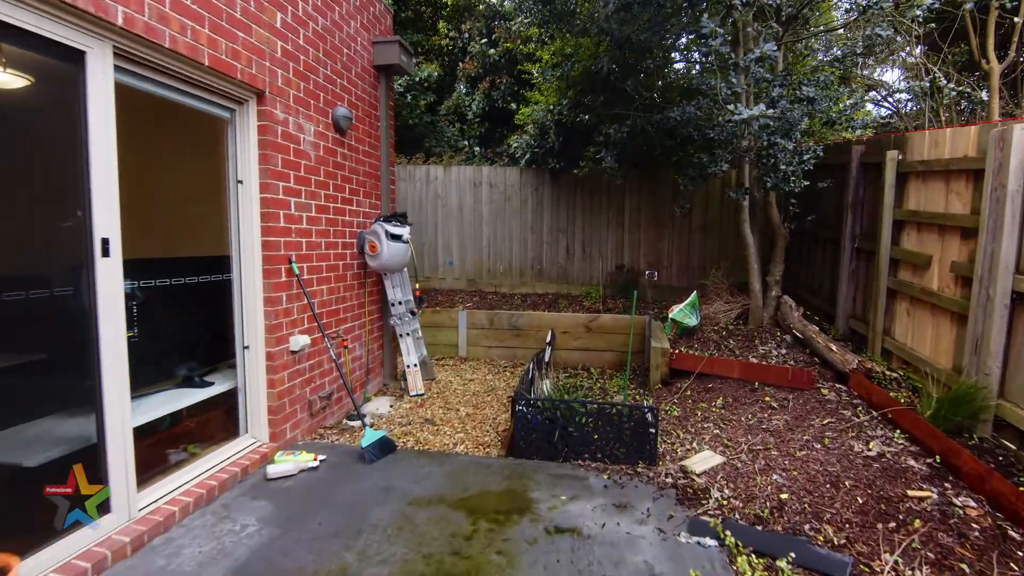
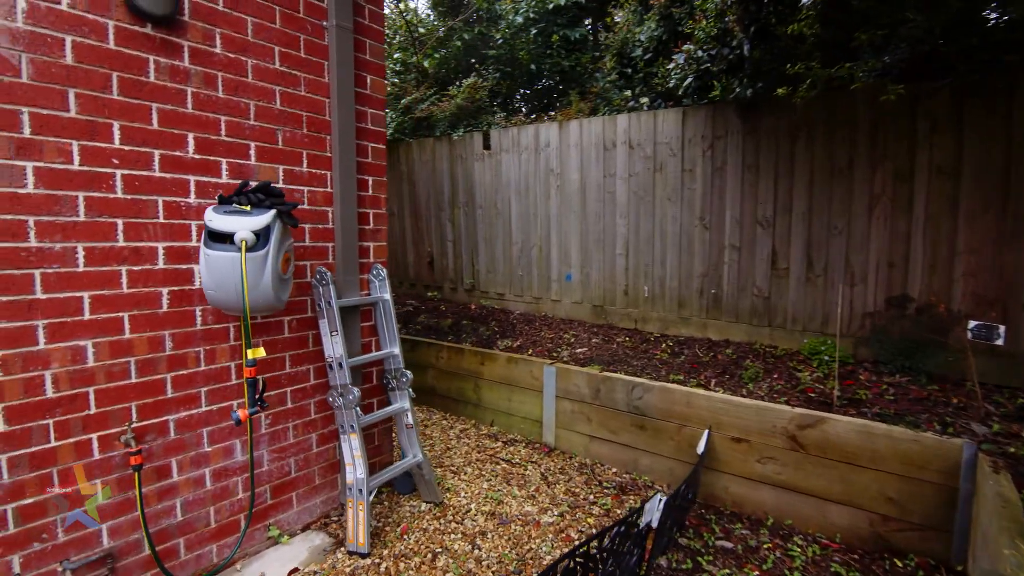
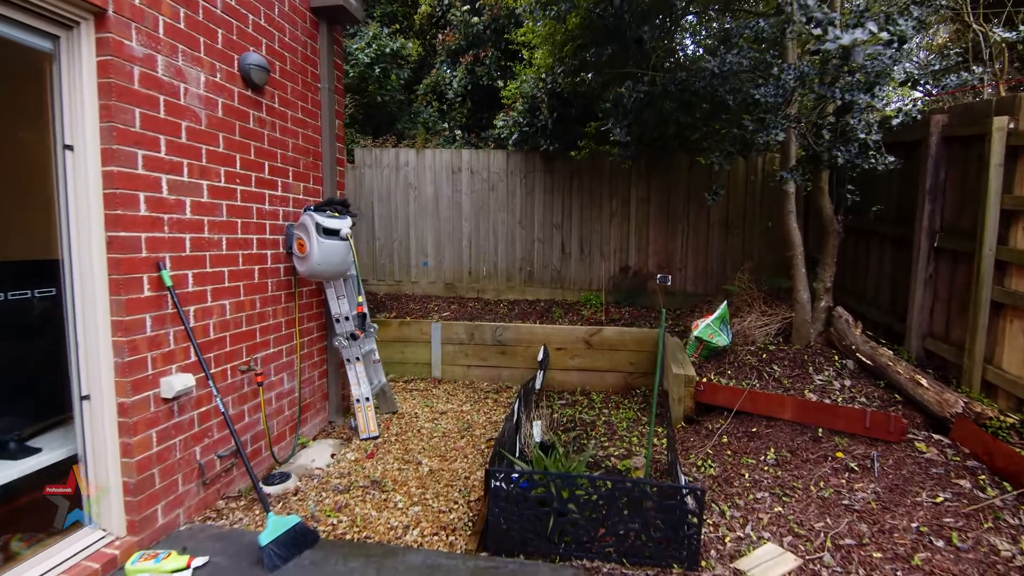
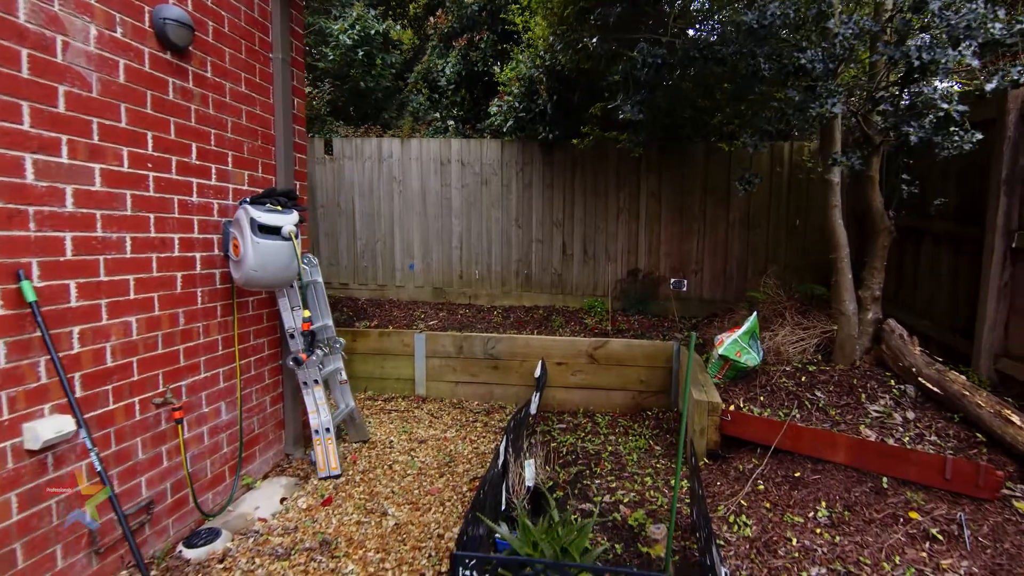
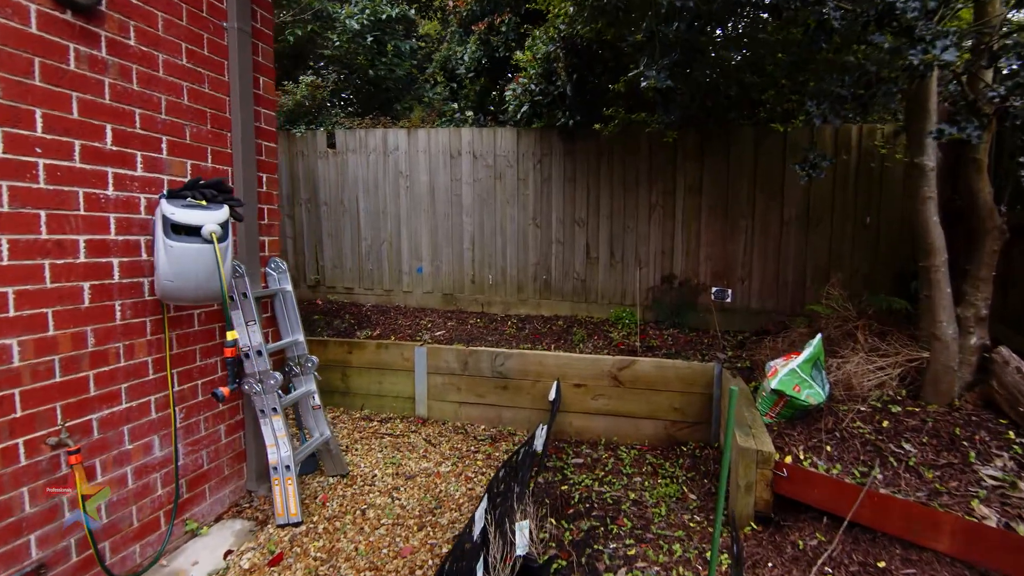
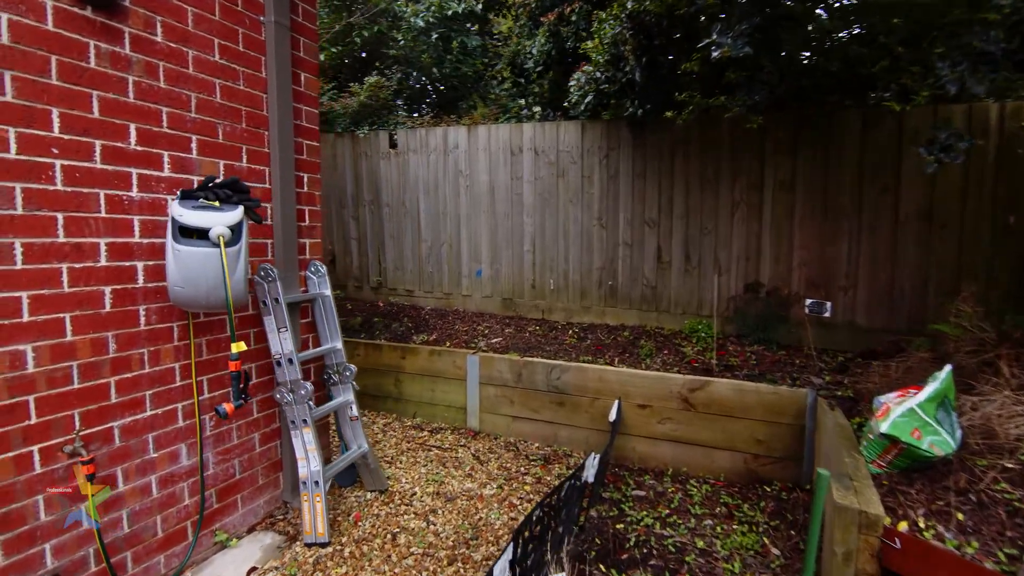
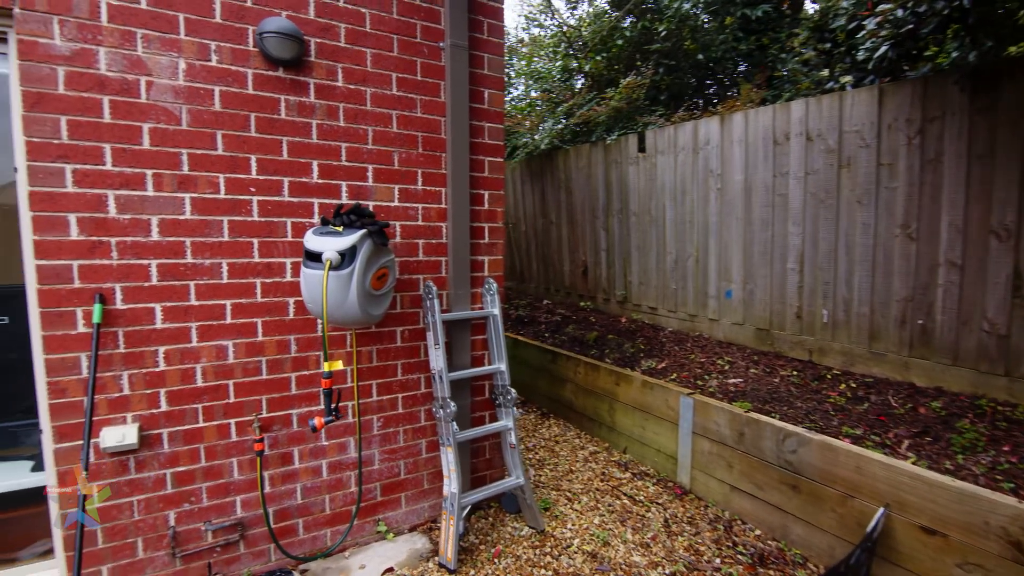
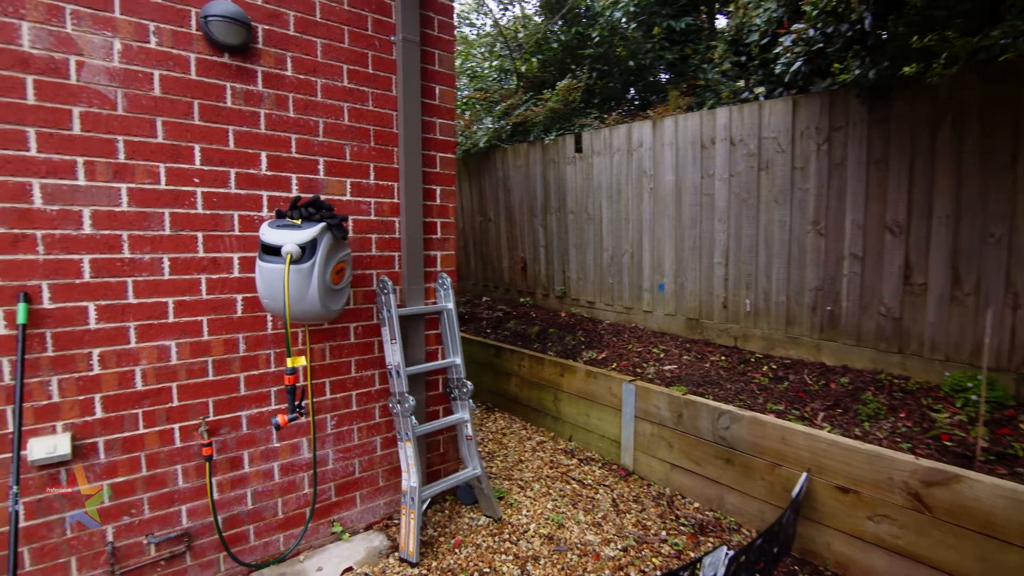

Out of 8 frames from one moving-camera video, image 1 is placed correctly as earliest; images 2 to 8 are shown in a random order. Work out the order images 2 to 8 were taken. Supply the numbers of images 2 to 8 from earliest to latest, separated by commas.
3, 4, 5, 6, 2, 8, 7
